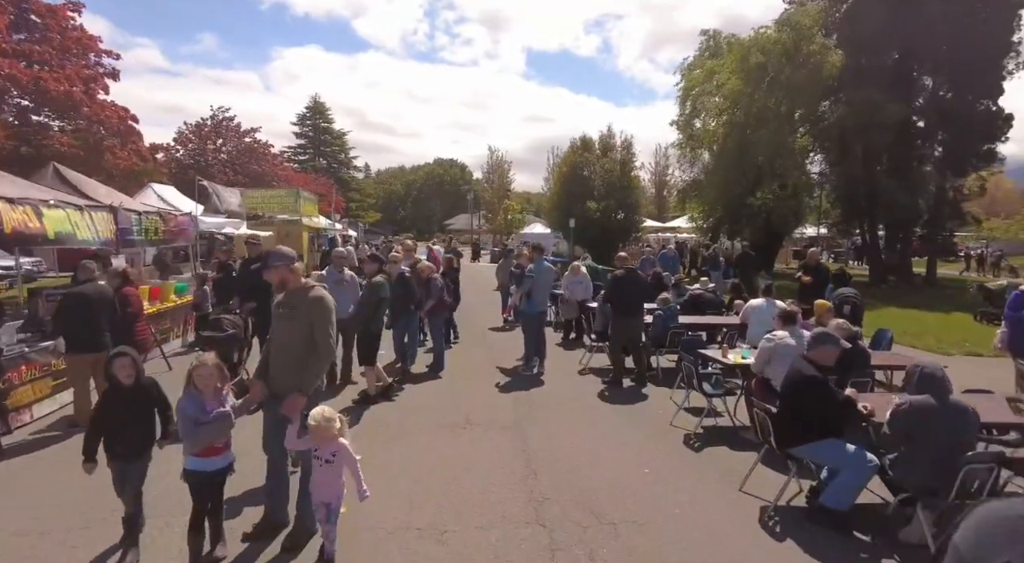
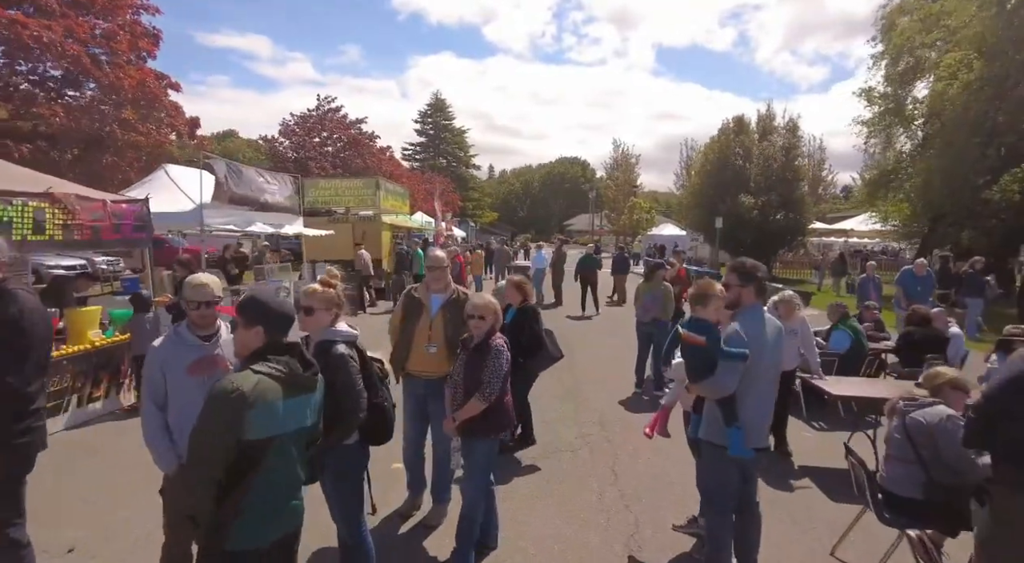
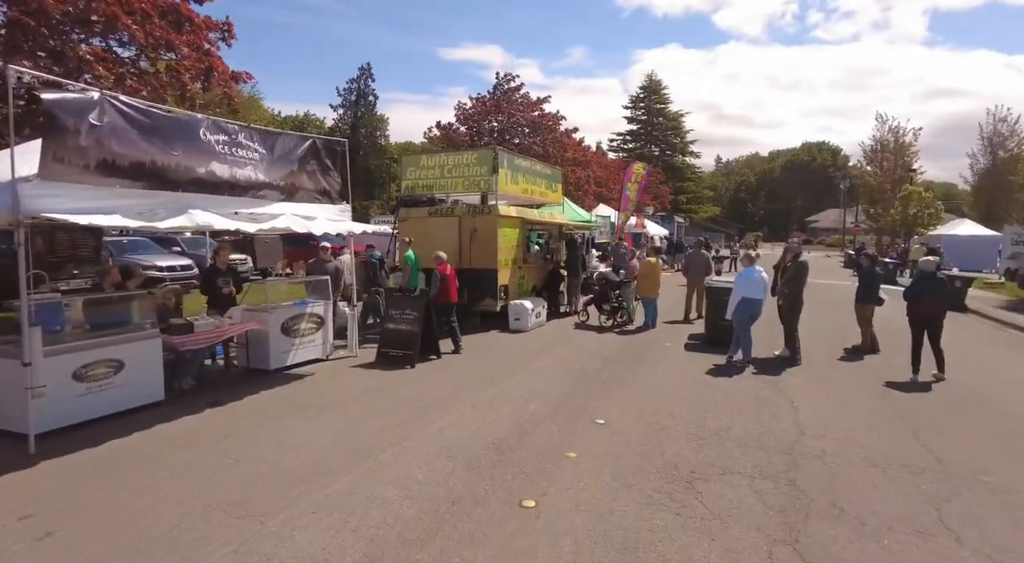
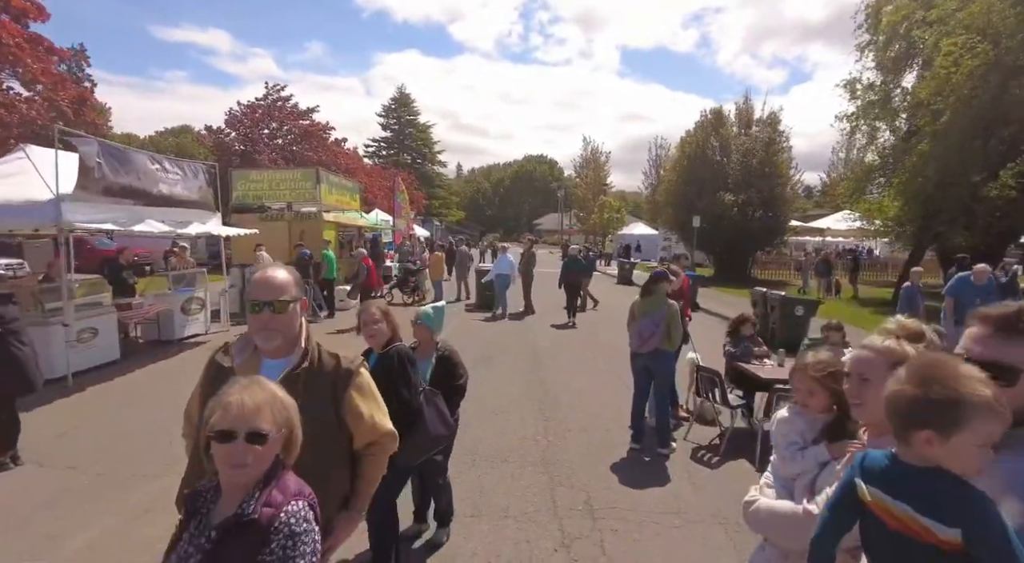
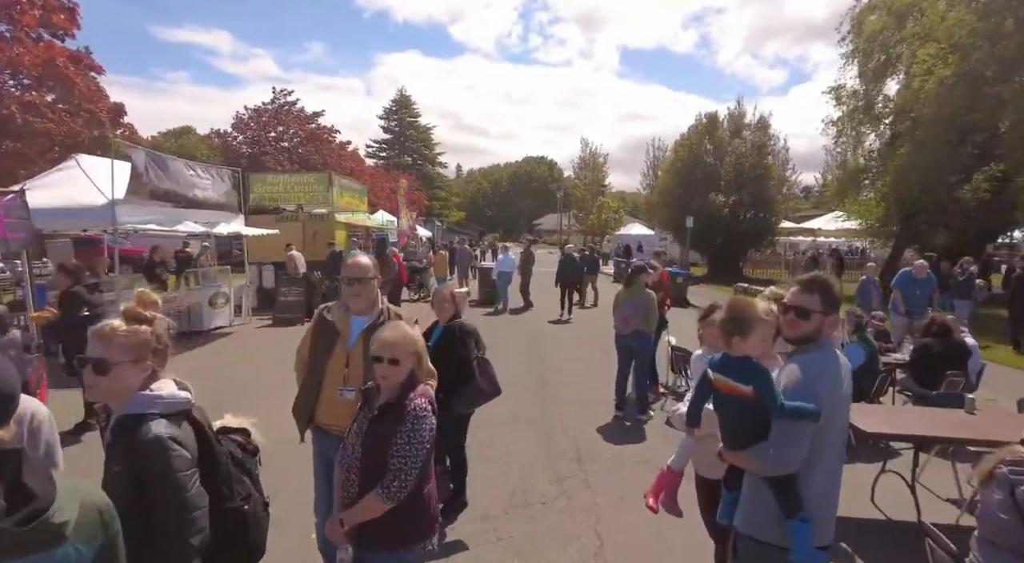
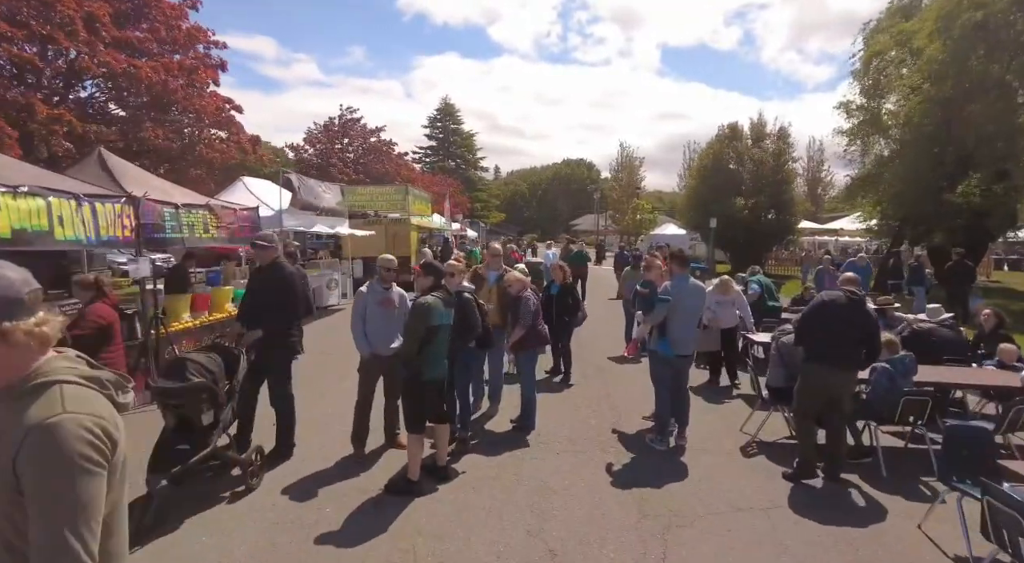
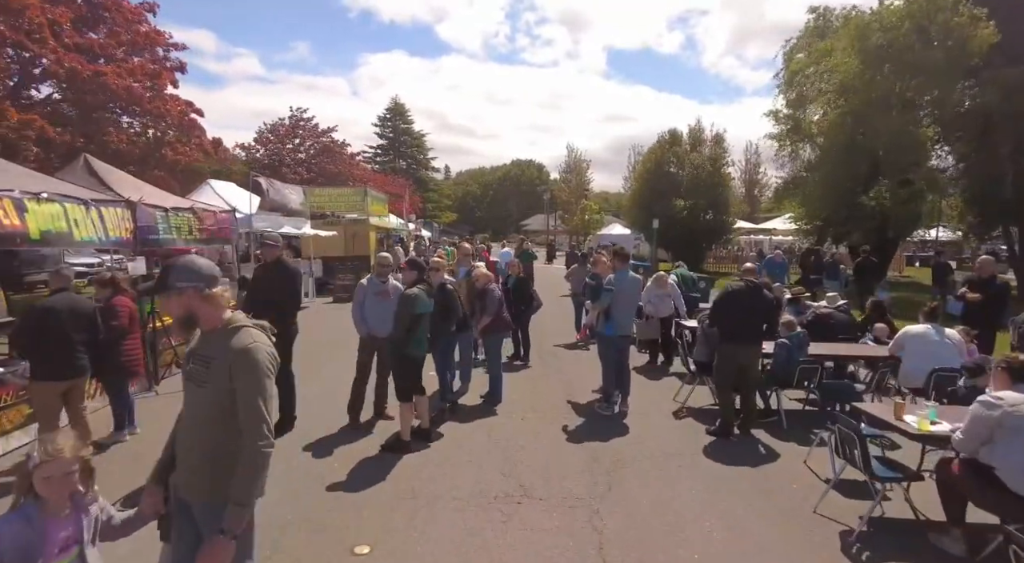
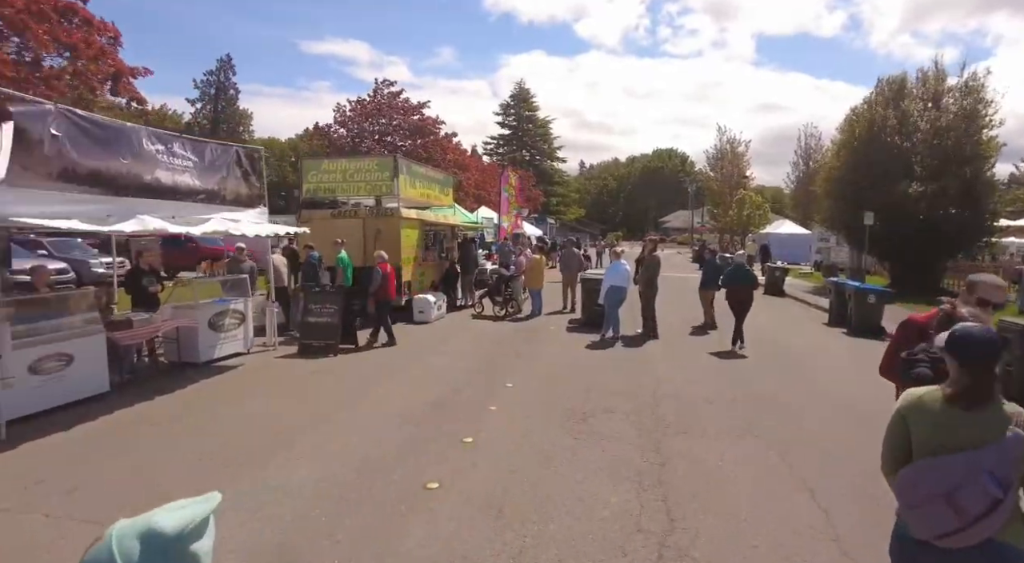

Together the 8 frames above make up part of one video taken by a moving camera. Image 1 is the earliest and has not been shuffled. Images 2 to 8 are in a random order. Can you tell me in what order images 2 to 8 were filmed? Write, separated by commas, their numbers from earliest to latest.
7, 6, 2, 5, 4, 8, 3
